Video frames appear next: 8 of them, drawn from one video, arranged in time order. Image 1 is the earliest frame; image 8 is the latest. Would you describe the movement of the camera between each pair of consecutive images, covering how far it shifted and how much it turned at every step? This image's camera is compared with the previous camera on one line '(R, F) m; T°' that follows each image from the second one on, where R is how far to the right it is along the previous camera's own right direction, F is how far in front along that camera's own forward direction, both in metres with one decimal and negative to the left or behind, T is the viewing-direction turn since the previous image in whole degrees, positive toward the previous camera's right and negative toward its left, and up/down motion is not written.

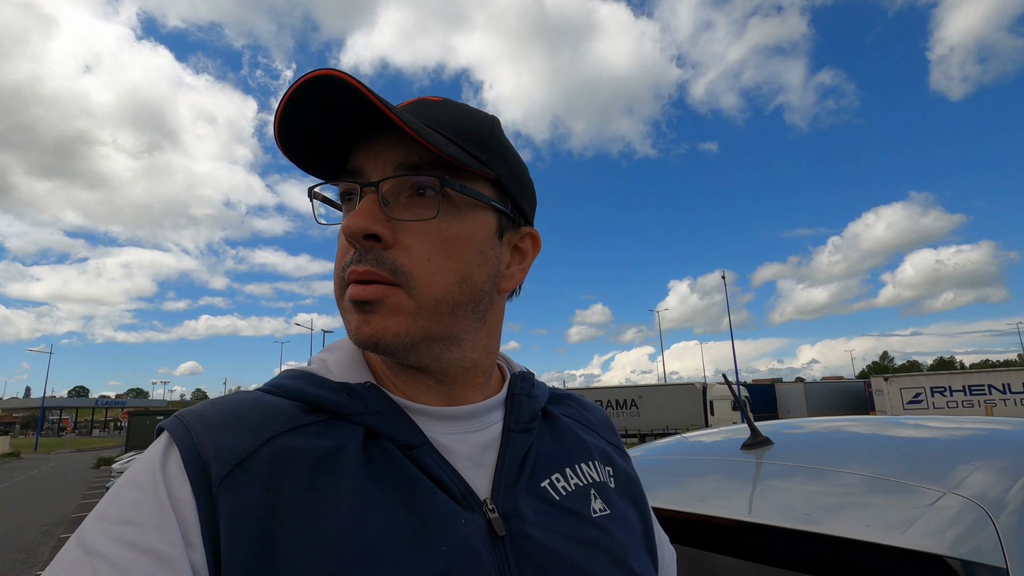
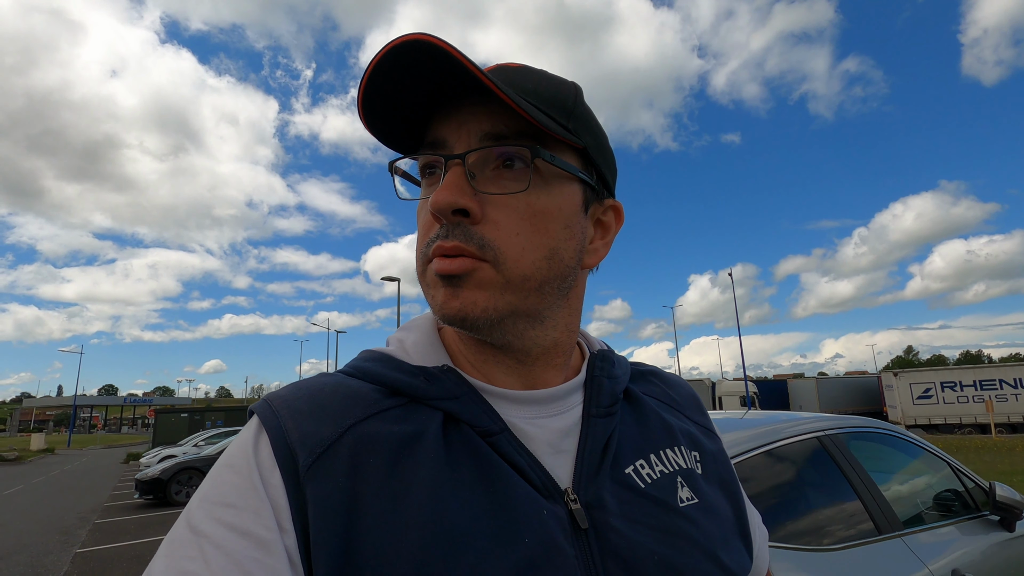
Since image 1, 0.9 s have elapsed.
(-0.1, 0.0) m; -2°
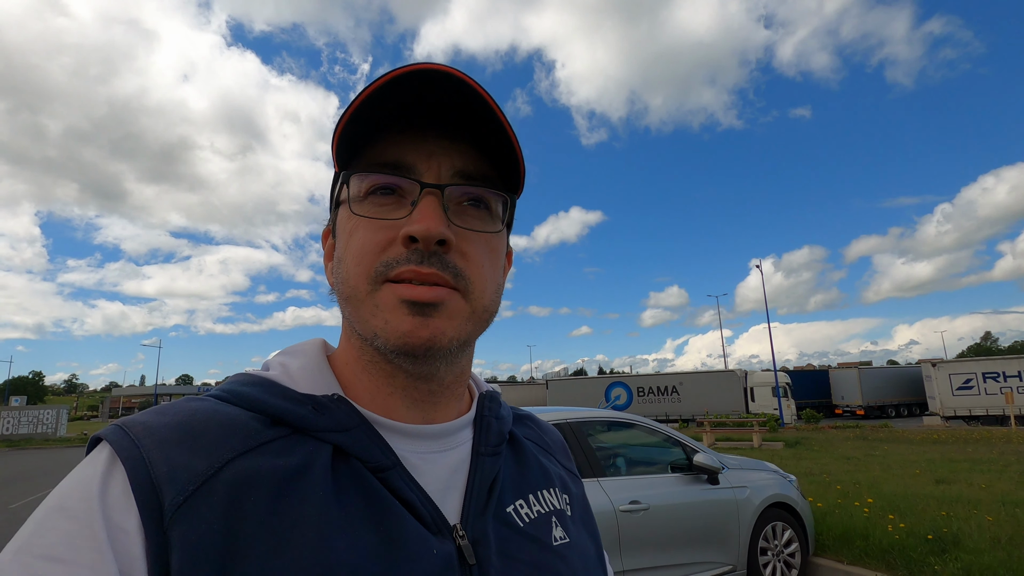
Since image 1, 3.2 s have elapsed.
(+0.3, -0.2) m; -5°
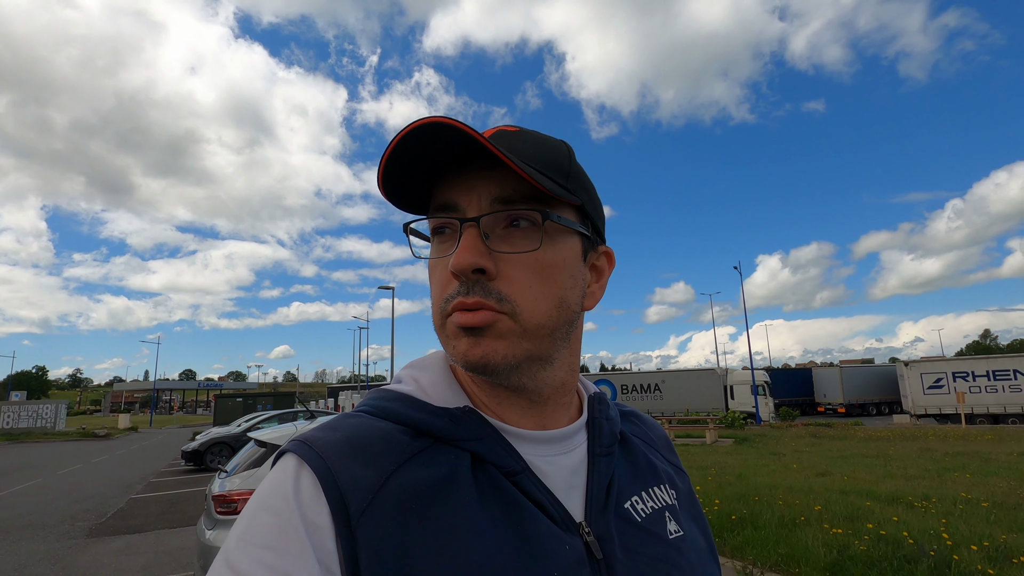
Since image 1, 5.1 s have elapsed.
(-0.2, +0.2) m; 0°
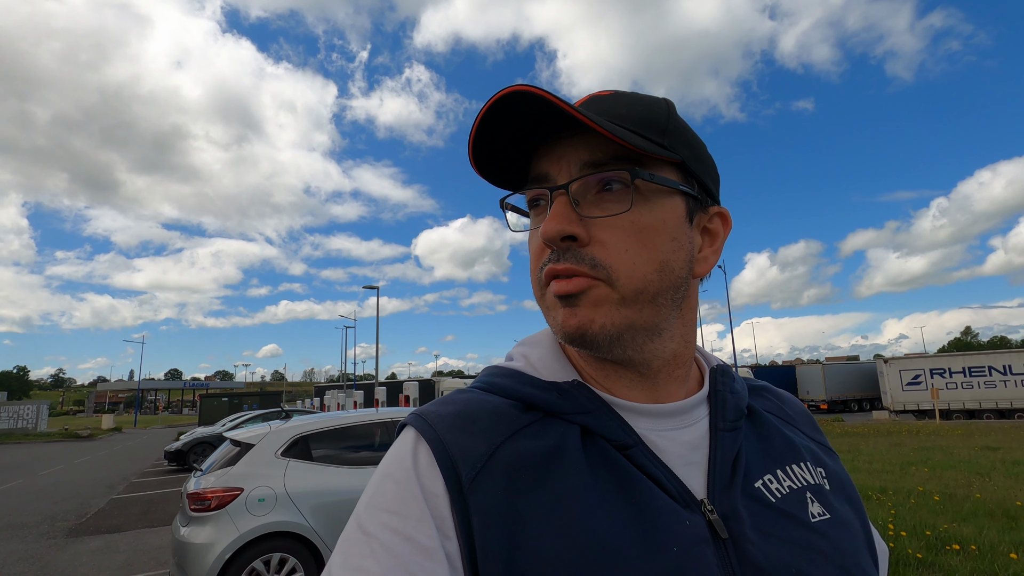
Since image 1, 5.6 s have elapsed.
(-0.1, +0.1) m; +1°
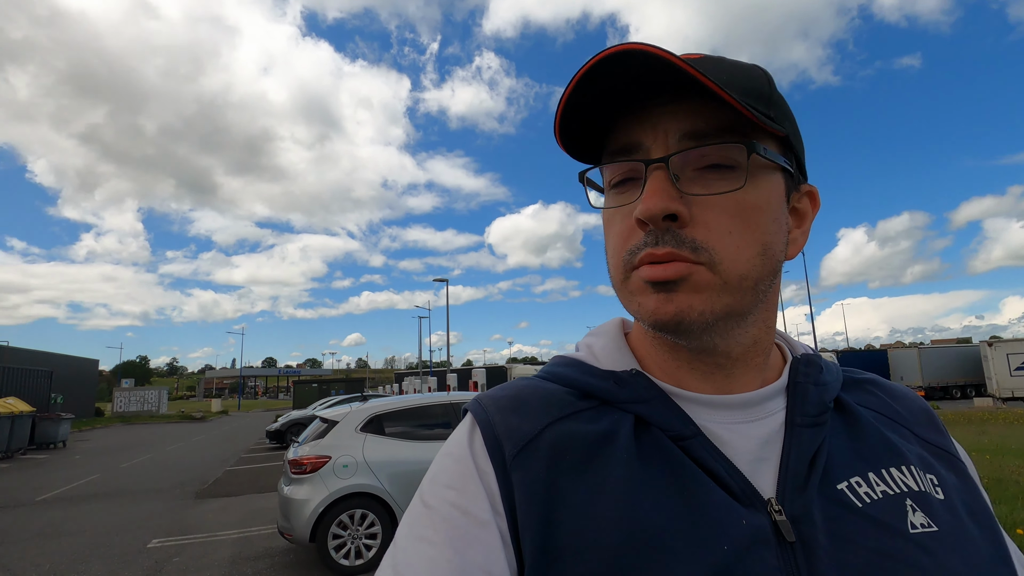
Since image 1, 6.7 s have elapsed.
(-0.1, +0.1) m; -8°
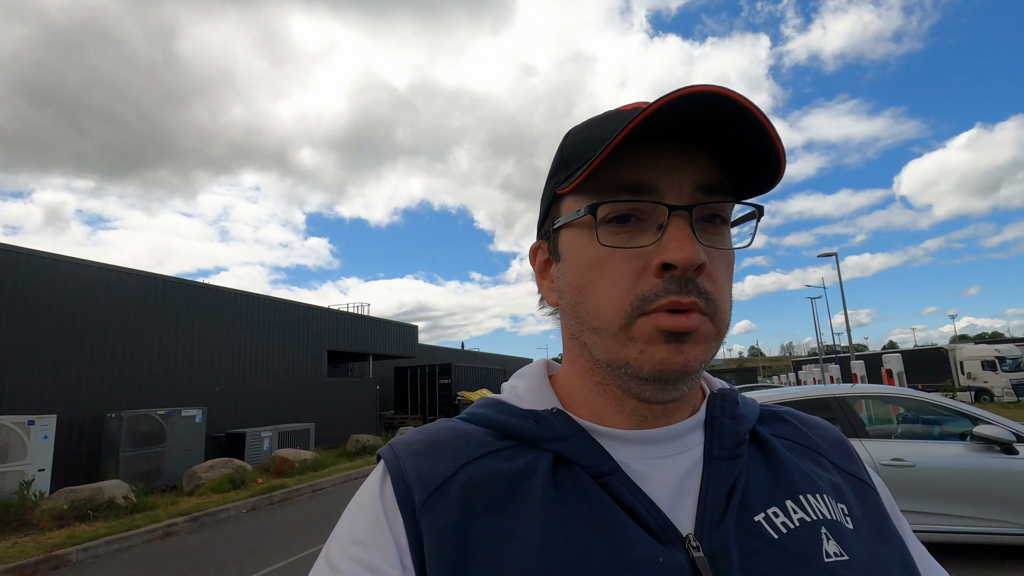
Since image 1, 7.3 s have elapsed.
(+1.1, -0.2) m; -39°
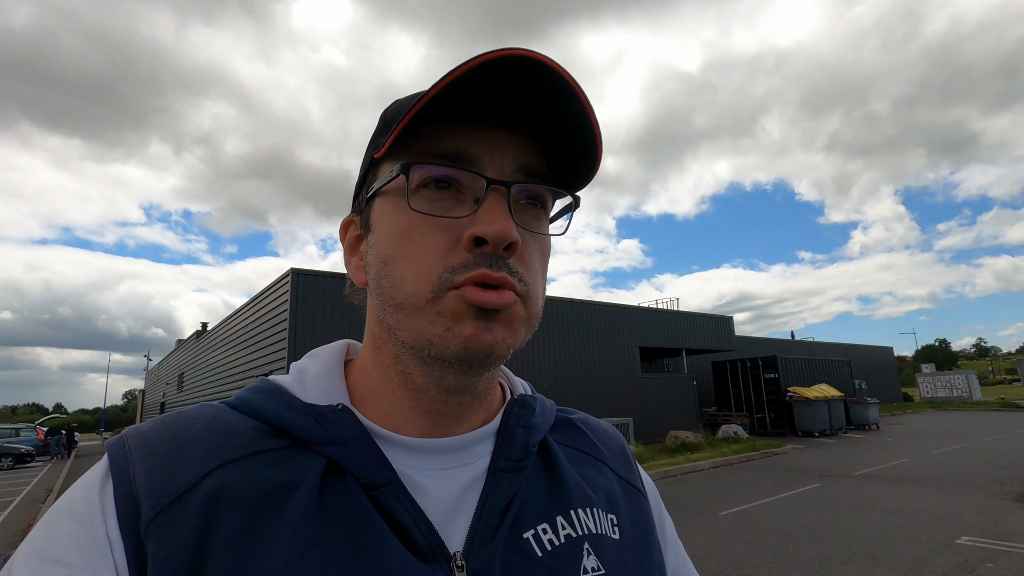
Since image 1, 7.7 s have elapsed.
(+1.2, +0.3) m; -33°
